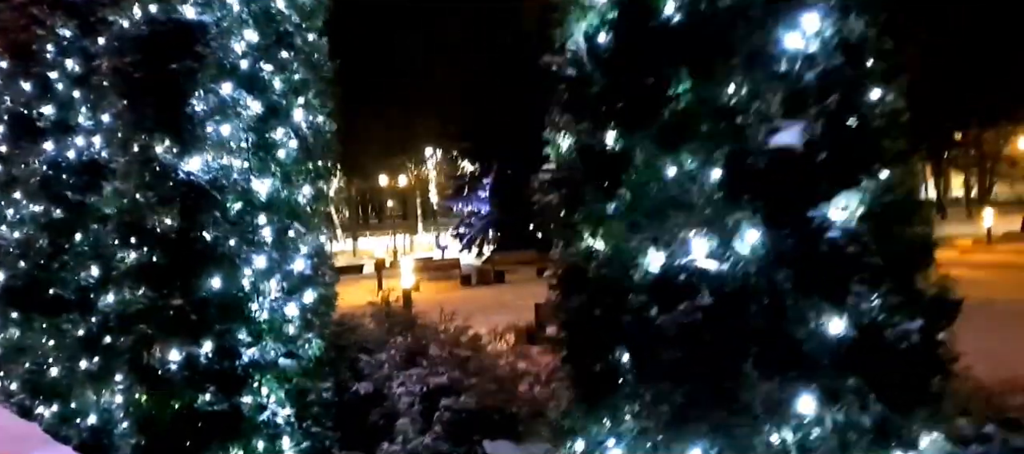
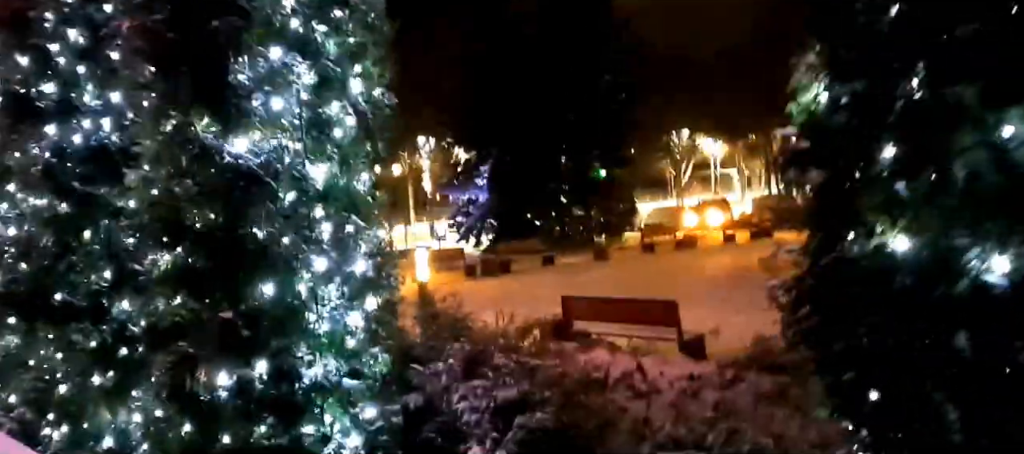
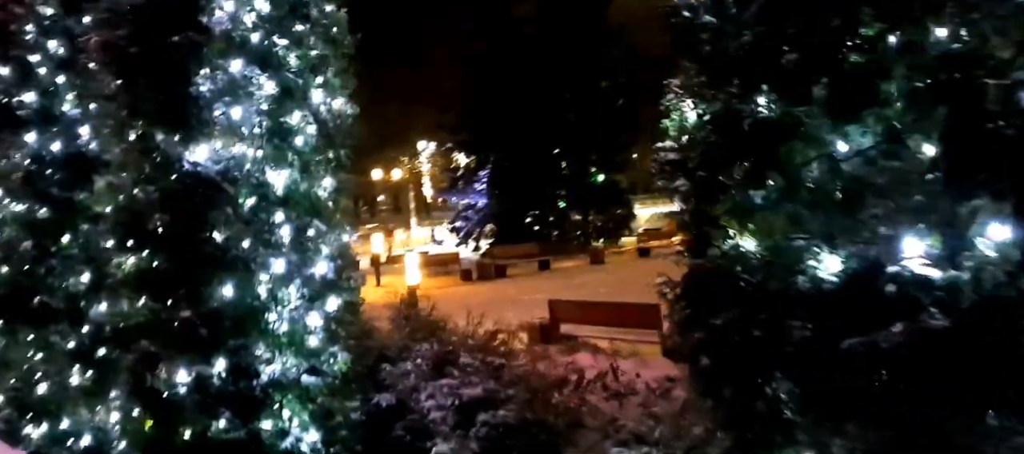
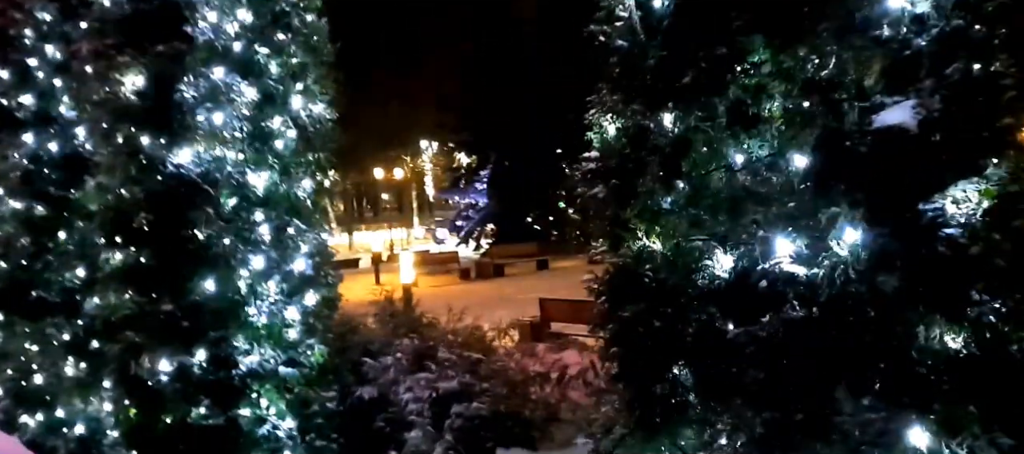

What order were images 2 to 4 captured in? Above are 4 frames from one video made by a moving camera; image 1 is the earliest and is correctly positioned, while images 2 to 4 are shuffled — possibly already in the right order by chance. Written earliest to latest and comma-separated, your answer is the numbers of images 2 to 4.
4, 3, 2
